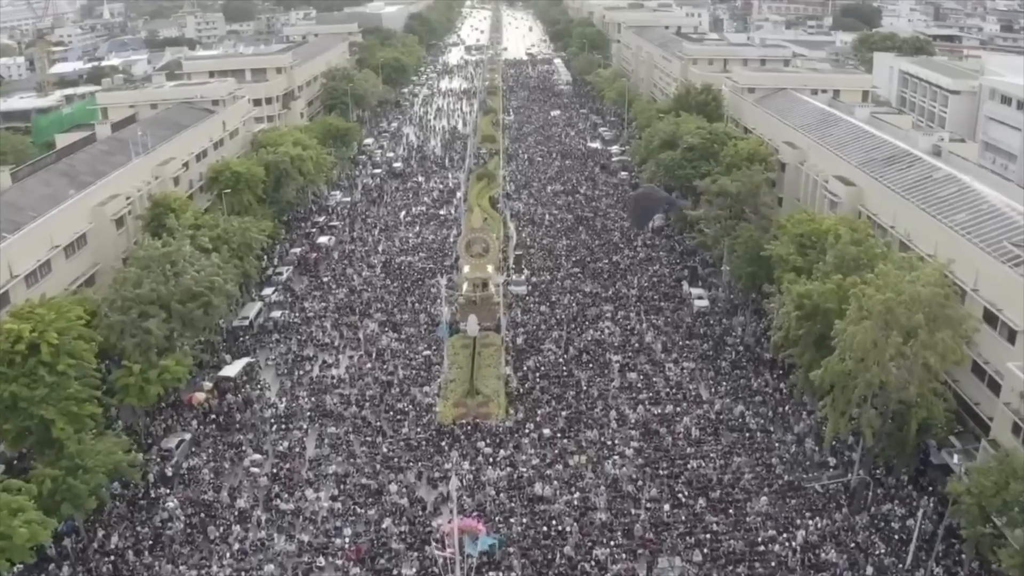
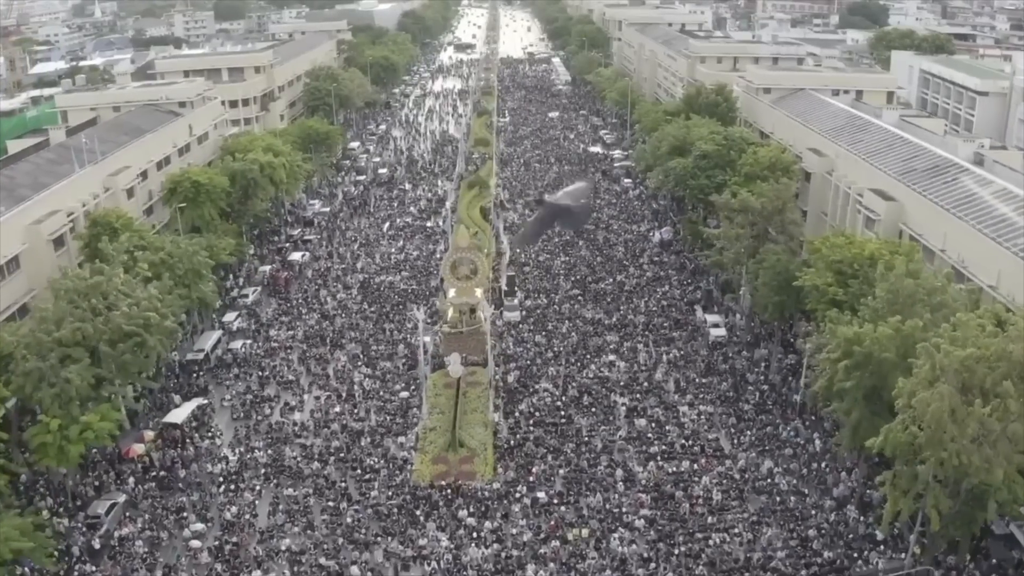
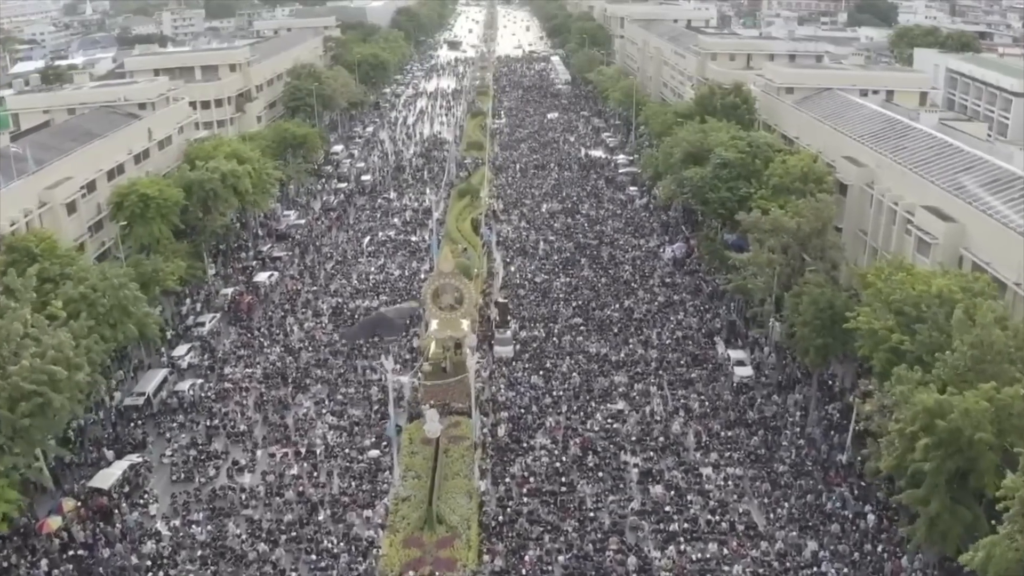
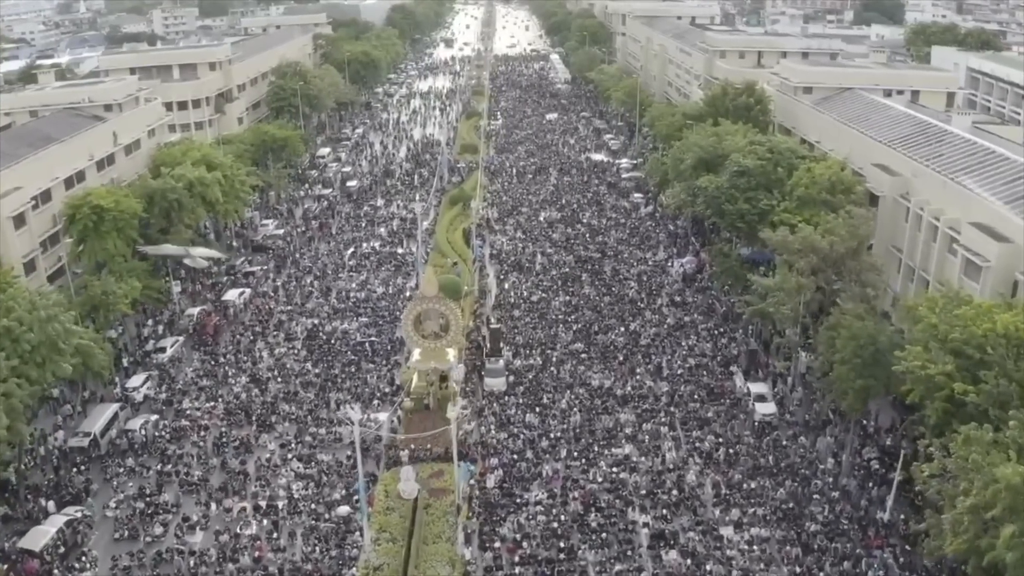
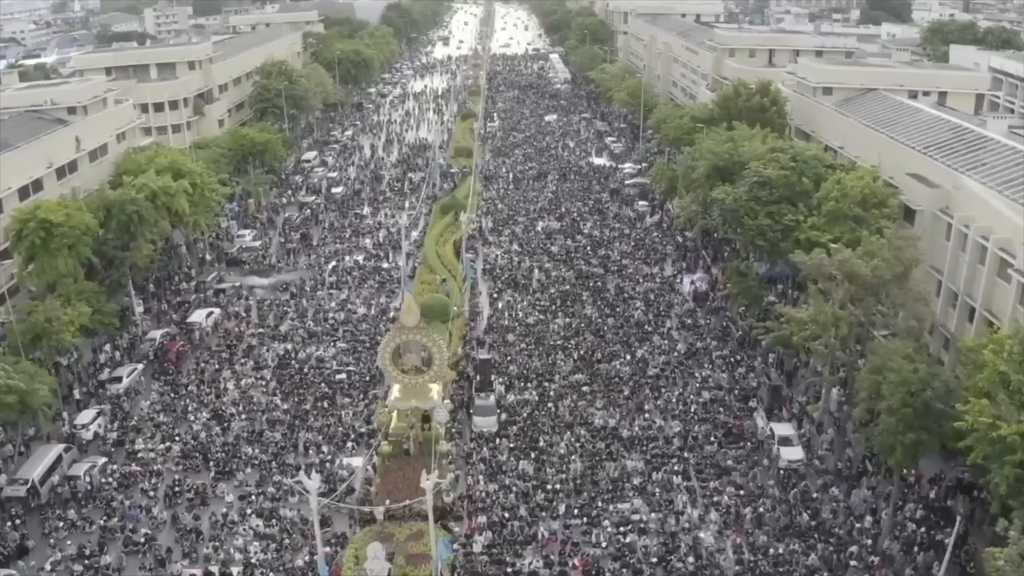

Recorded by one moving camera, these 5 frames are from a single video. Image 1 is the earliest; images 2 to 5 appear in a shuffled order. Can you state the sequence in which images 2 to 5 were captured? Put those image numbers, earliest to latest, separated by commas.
2, 3, 4, 5
